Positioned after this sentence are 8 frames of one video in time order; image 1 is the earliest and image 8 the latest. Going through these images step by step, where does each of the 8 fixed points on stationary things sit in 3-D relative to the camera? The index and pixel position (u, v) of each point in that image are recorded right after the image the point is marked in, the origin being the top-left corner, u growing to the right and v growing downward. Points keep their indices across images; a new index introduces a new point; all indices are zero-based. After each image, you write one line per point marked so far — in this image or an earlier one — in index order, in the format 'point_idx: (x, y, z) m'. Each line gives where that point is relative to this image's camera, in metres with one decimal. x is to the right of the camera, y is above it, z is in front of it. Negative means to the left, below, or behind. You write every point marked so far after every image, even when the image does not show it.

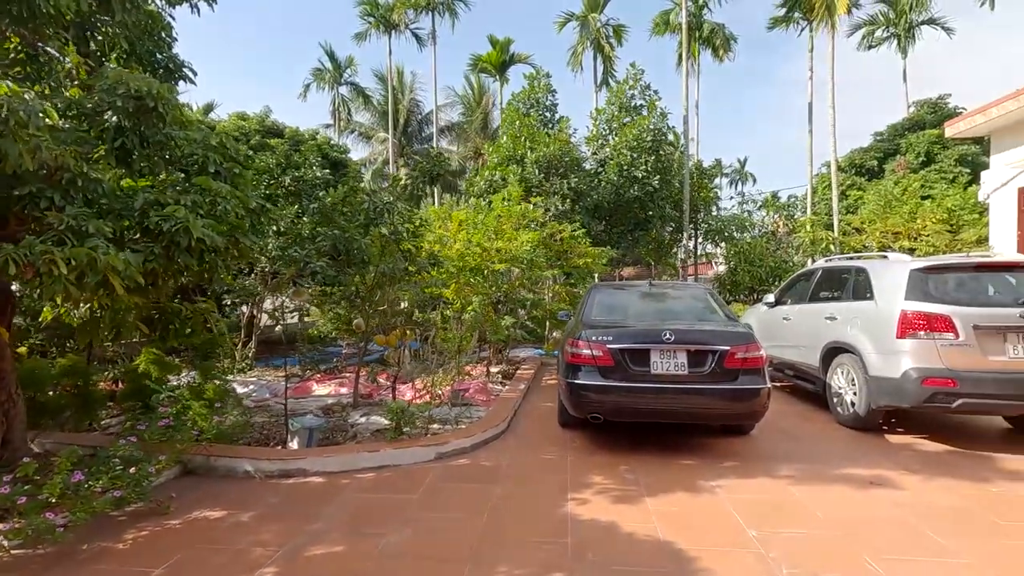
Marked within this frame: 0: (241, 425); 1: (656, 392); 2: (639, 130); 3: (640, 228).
0: (-2.3, -1.2, +4.4) m
1: (+1.1, -0.8, +4.1) m
2: (+2.4, +3.0, +10.1) m
3: (+2.5, +1.2, +10.3) m
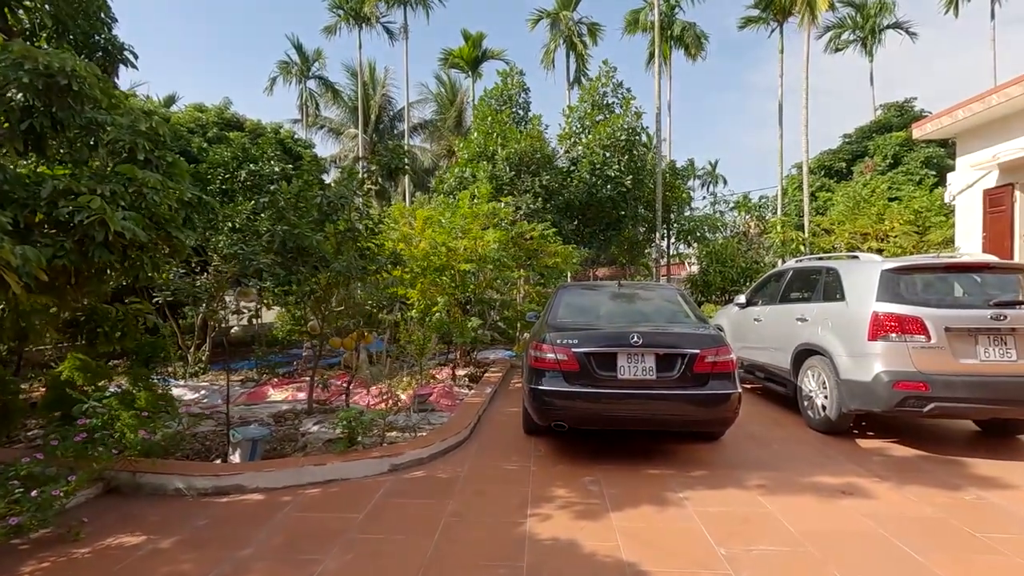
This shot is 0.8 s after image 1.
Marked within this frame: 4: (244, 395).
0: (-2.6, -1.1, +4.1) m
1: (+0.8, -0.8, +3.9) m
2: (+1.9, +3.0, +10.0) m
3: (+1.9, +1.1, +10.2) m
4: (-3.4, -1.4, +6.8) m
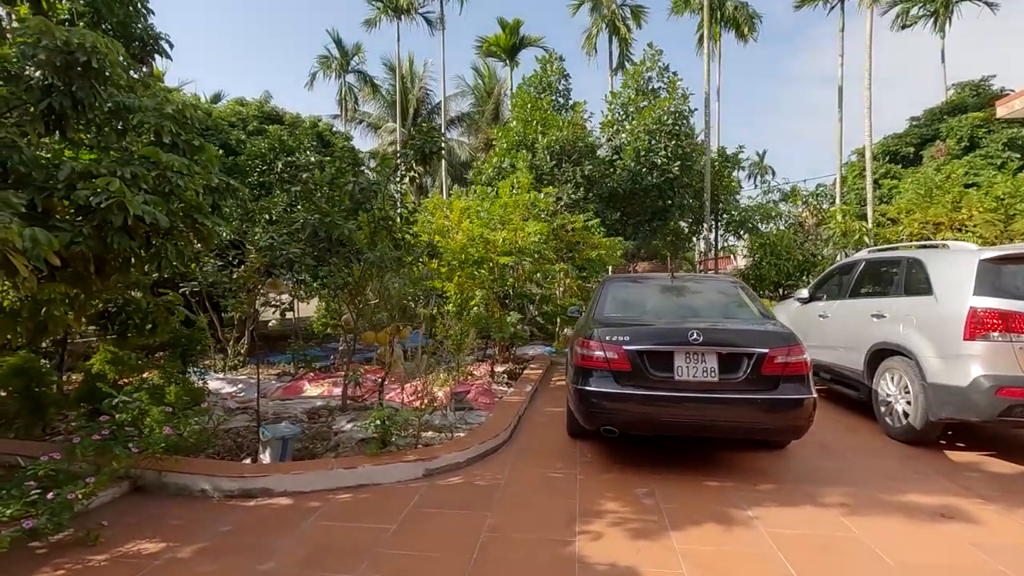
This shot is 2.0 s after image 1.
0: (-2.3, -1.1, +3.9) m
1: (+1.1, -0.8, +3.5) m
2: (+2.6, +3.1, +9.5) m
3: (+2.7, +1.3, +9.7) m
4: (-2.9, -1.3, +6.7) m
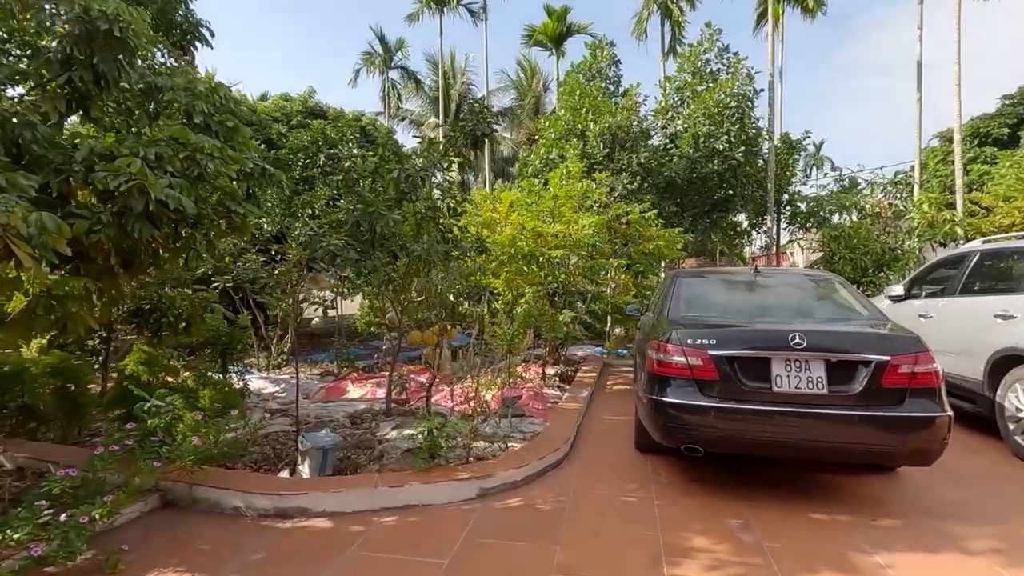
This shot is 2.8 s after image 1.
0: (-1.8, -1.1, +3.6) m
1: (+1.5, -0.7, +3.0) m
2: (+3.4, +3.2, +8.8) m
3: (+3.5, +1.3, +9.0) m
4: (-2.3, -1.3, +6.4) m
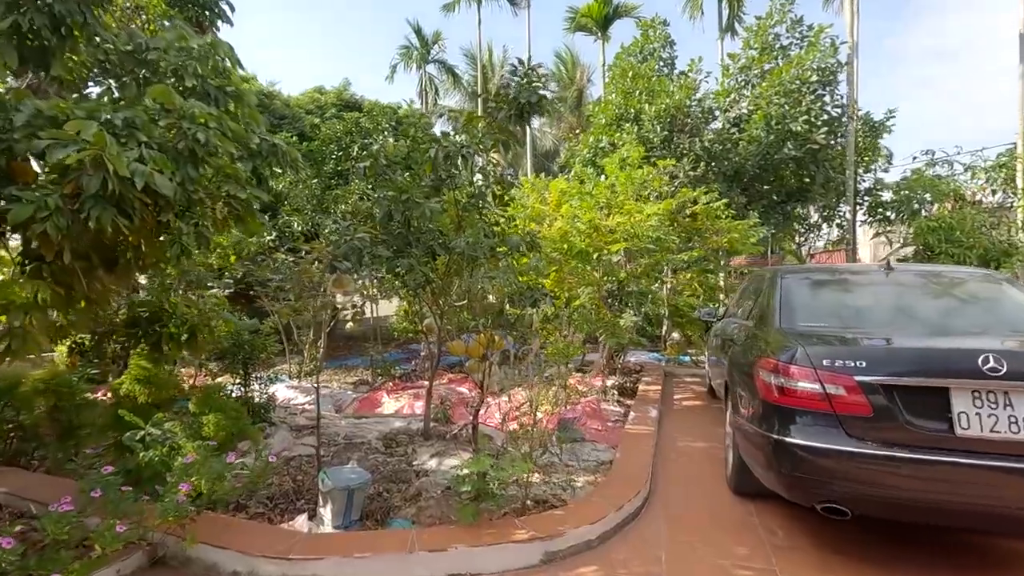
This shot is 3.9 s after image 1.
0: (-1.5, -1.1, +3.0) m
1: (+1.8, -0.7, +2.1) m
2: (+4.1, +3.2, +7.8) m
3: (+4.2, +1.3, +8.0) m
4: (-1.7, -1.3, +5.9) m
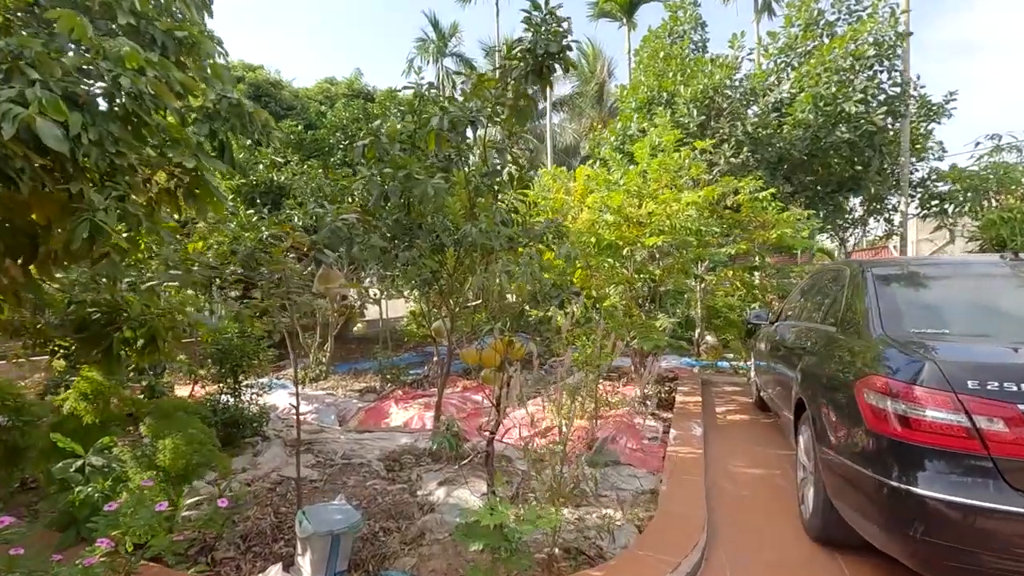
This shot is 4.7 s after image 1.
0: (-1.4, -1.1, +2.5) m
1: (+1.9, -0.7, +1.5) m
2: (+4.4, +3.2, +7.1) m
3: (+4.5, +1.3, +7.2) m
4: (-1.5, -1.3, +5.3) m
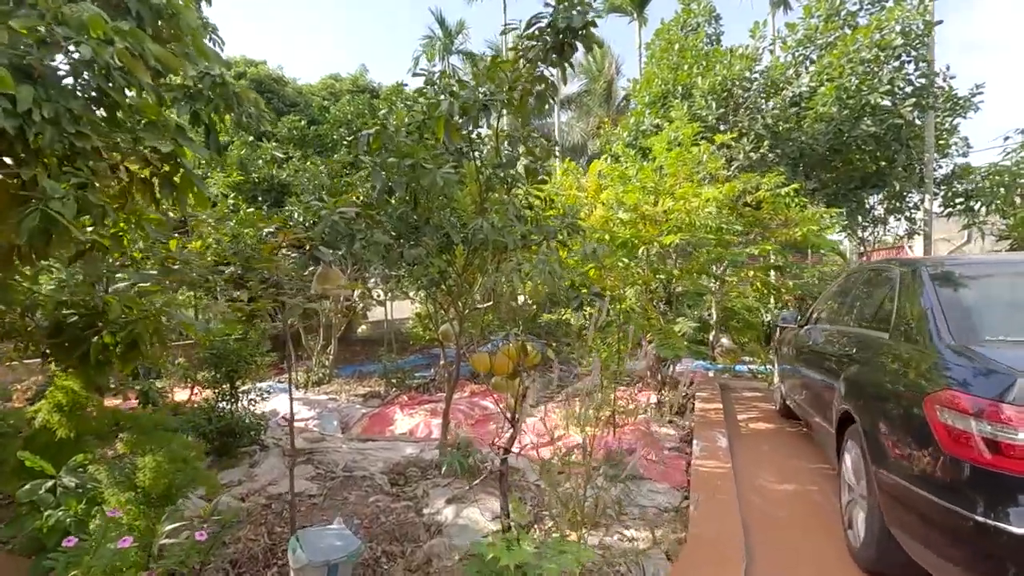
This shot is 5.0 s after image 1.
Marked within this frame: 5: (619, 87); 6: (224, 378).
0: (-1.3, -1.1, +2.2) m
1: (+2.0, -0.7, +1.2) m
2: (+4.5, +3.2, +6.8) m
3: (+4.6, +1.3, +6.9) m
4: (-1.4, -1.3, +5.1) m
5: (+4.0, +7.6, +19.9) m
6: (-2.3, -0.7, +4.2) m
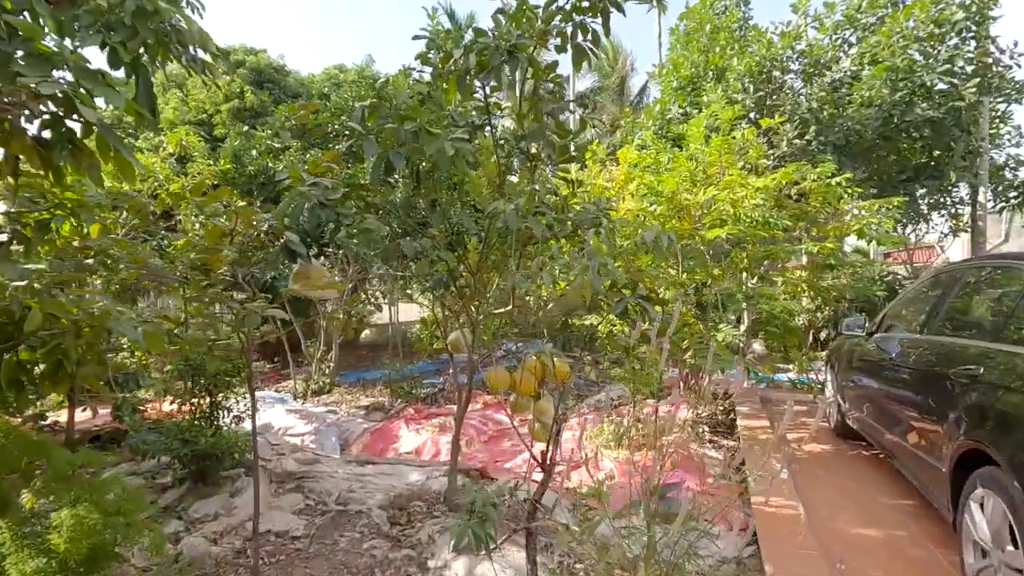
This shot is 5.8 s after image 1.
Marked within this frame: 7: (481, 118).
0: (-1.2, -1.1, +1.7) m
1: (+2.0, -0.7, +0.6) m
2: (+4.7, +3.1, +6.1) m
3: (+4.8, +1.3, +6.3) m
4: (-1.3, -1.3, +4.5) m
5: (+4.4, +7.5, +19.3) m
6: (-2.1, -0.7, +3.7) m
7: (-0.1, +0.8, +2.5) m
